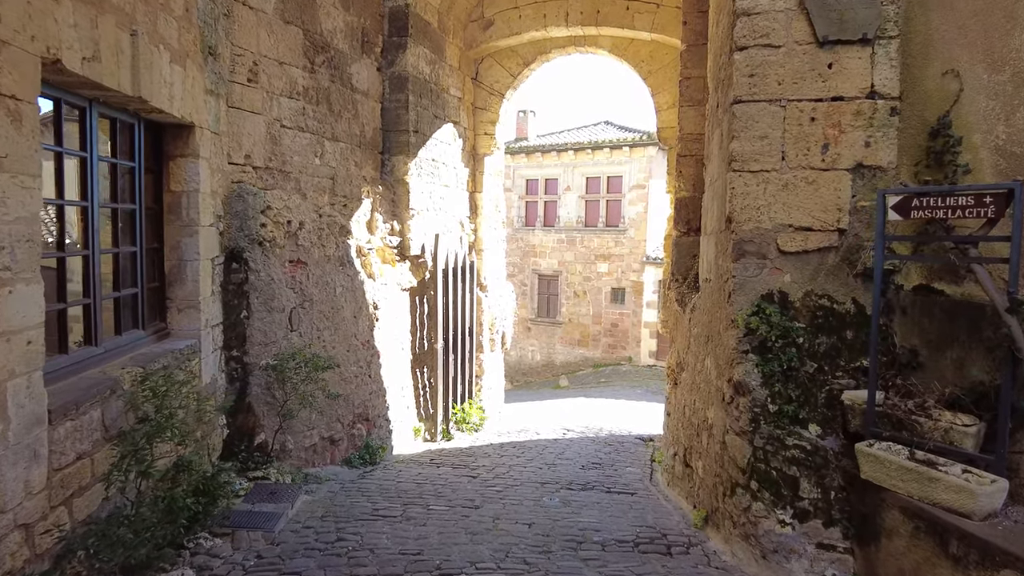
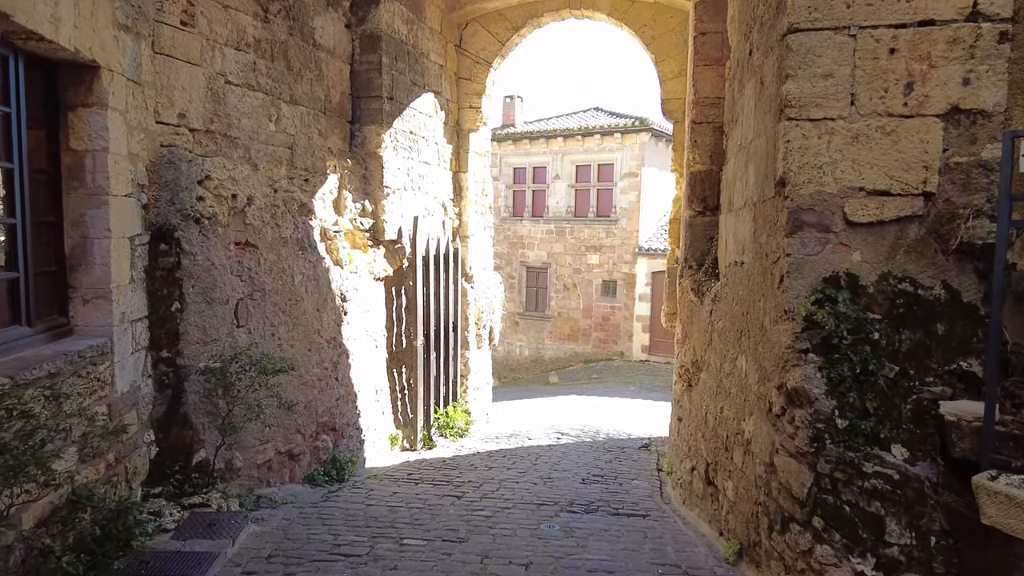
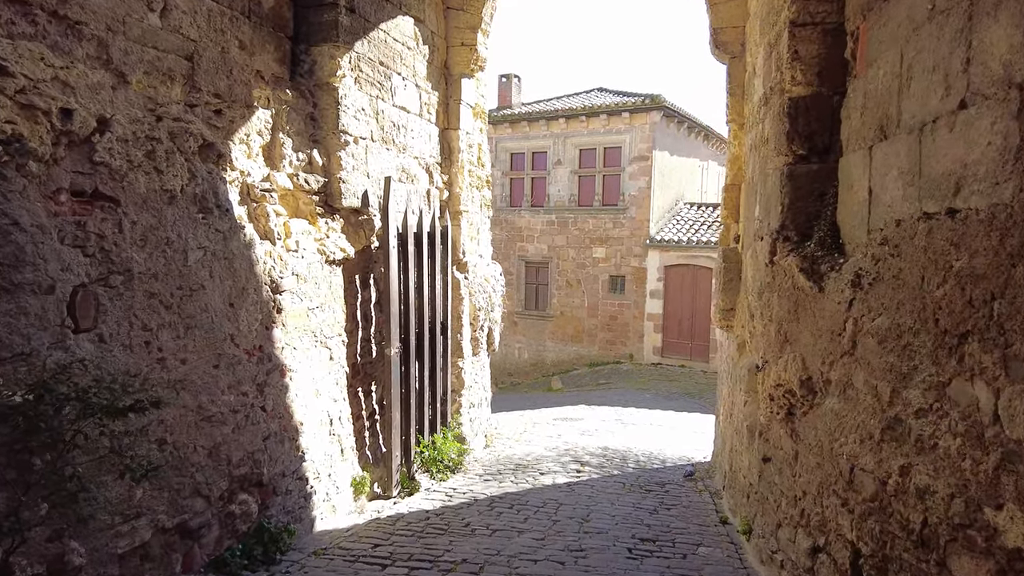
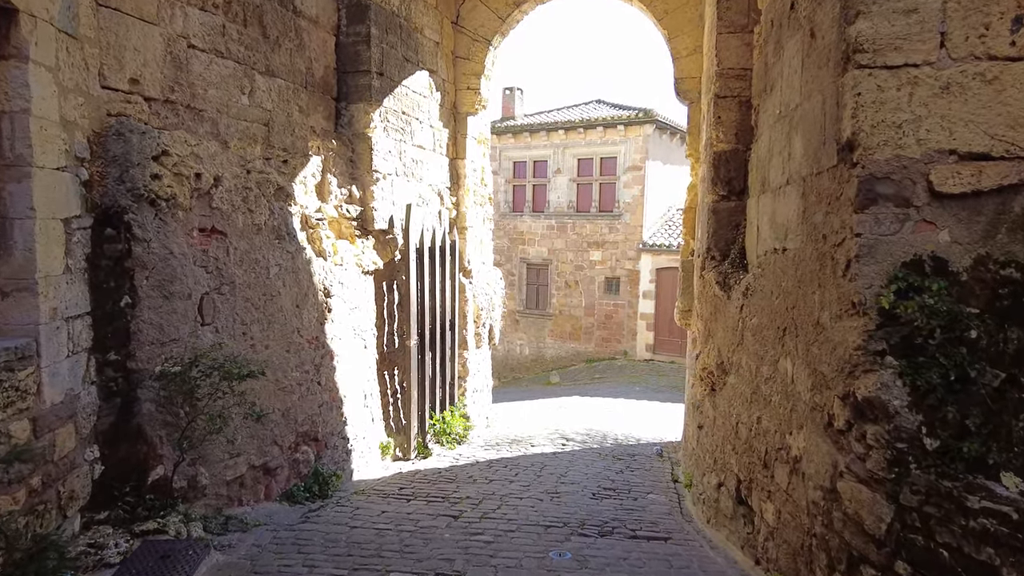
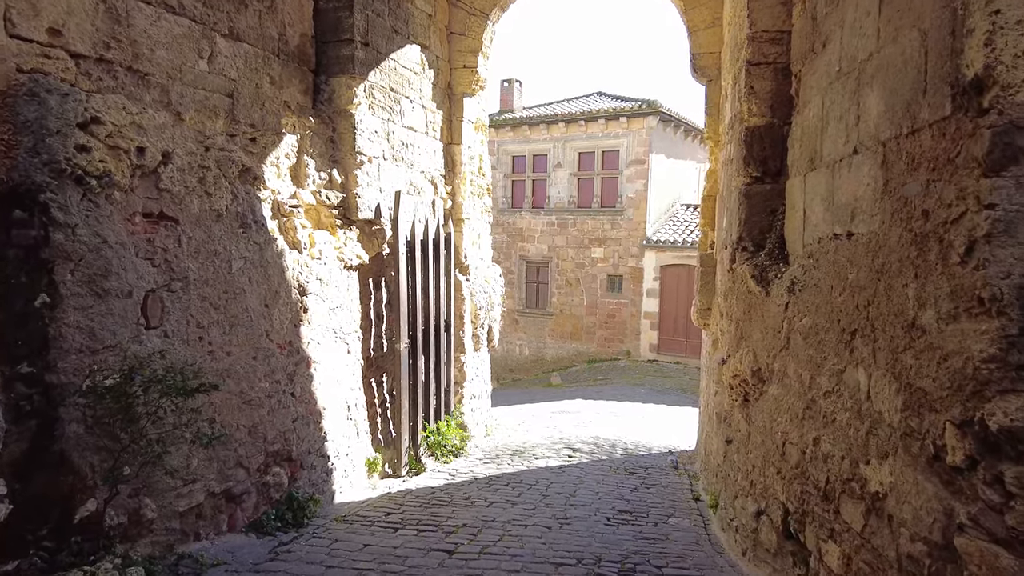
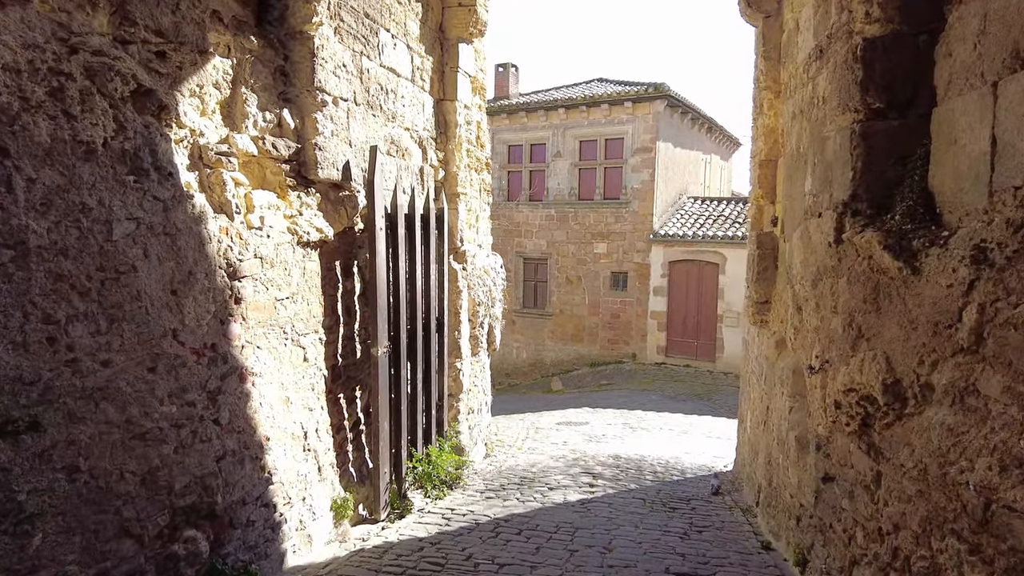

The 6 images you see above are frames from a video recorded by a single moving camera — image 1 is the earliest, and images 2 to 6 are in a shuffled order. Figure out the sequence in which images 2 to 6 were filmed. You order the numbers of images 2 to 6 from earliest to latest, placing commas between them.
2, 4, 5, 3, 6
